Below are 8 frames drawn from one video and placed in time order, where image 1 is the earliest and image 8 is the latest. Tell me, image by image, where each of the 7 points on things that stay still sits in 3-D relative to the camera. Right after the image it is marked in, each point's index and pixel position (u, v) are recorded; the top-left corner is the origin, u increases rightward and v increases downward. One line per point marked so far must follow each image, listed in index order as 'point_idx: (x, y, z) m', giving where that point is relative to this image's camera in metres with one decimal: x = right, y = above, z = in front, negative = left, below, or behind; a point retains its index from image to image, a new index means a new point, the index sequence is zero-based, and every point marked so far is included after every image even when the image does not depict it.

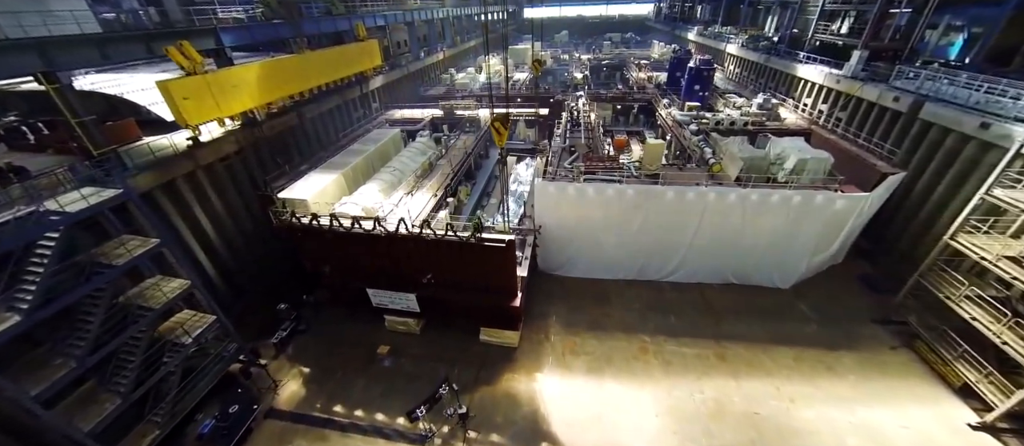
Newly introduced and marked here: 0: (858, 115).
0: (+17.3, +5.4, +17.2) m
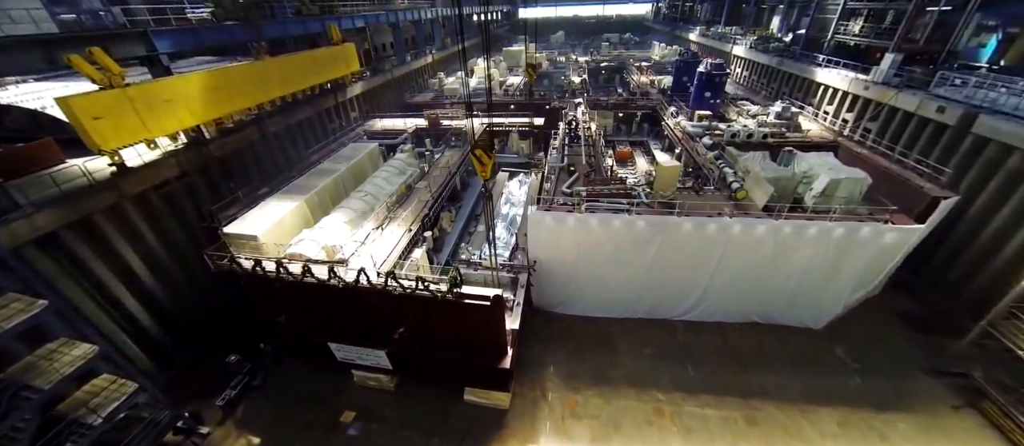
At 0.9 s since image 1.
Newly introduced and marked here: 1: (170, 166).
0: (+16.9, +4.3, +15.3) m
1: (-11.8, +2.0, +11.8) m
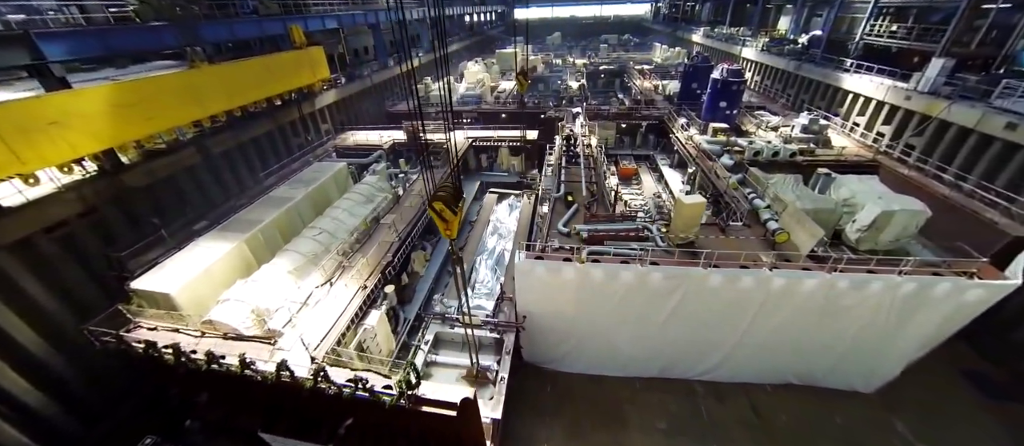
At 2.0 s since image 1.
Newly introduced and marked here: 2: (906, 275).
0: (+16.4, +3.0, +13.1) m
1: (-12.3, +0.6, +9.5) m
2: (+9.3, -1.2, +8.1) m
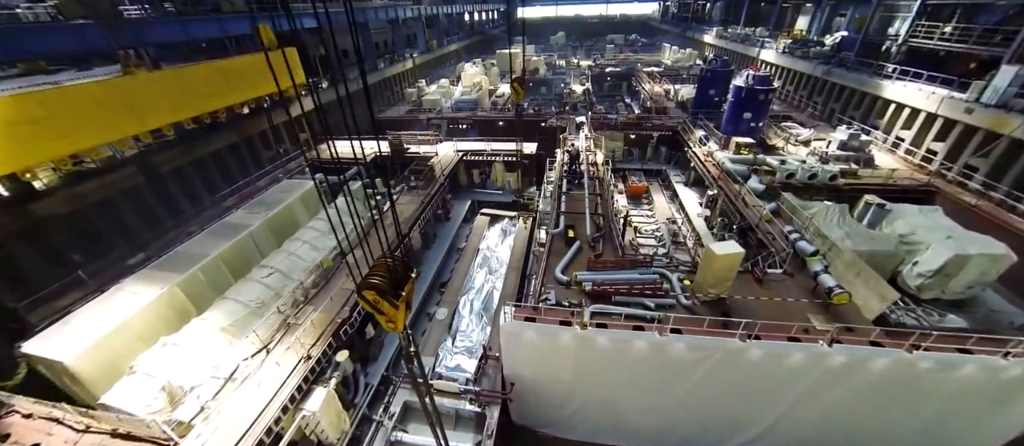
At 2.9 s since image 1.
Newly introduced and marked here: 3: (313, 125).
0: (+16.1, +1.8, +11.0) m
1: (-12.6, -0.4, +7.7) m
2: (+9.0, -2.4, +6.1) m
3: (-10.7, +5.2, +18.4) m
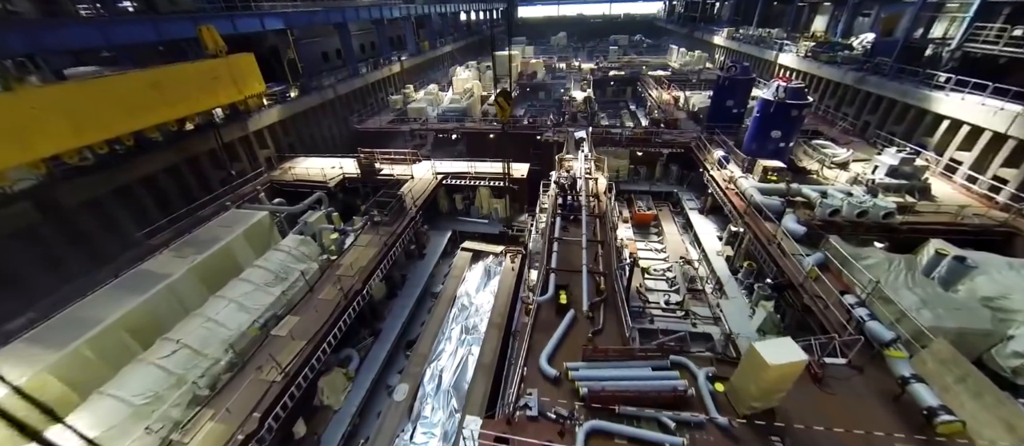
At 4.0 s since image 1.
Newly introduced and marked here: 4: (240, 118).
0: (+15.6, +0.4, +8.8) m
1: (-13.1, -1.7, +5.7) m
2: (+8.4, -3.7, +3.9) m
3: (-11.2, +4.0, +16.3) m
4: (-11.4, +4.4, +14.3) m
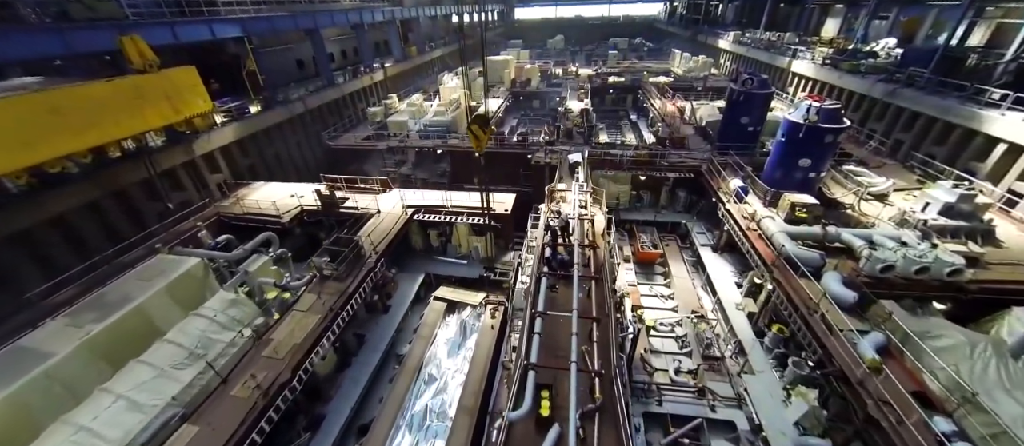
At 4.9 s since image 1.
0: (+15.1, -0.9, +6.9) m
1: (-13.7, -3.0, +3.8) m
2: (+7.8, -5.1, +2.1) m
3: (-11.7, +2.6, +14.5) m
4: (-11.9, +3.0, +12.4) m
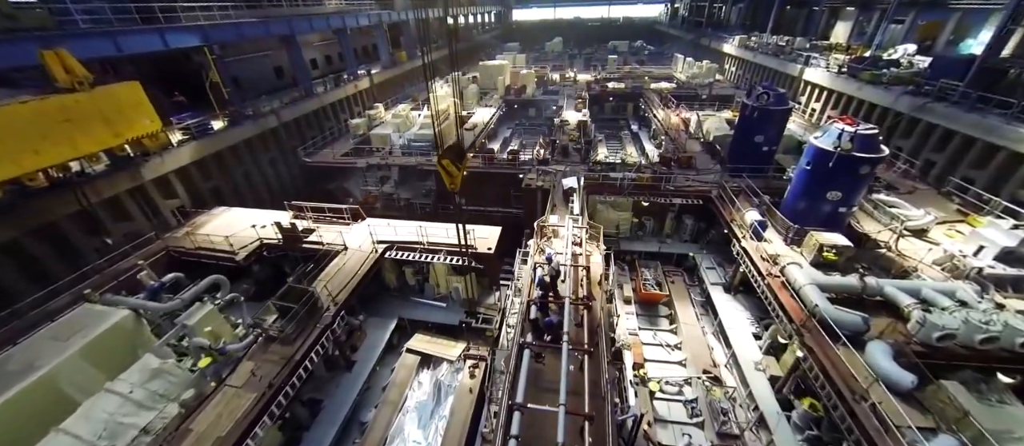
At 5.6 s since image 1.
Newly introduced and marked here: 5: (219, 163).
0: (+14.6, -2.0, +5.5) m
1: (-14.1, -4.1, +2.4) m
2: (+7.4, -6.2, +0.7) m
3: (-12.2, +1.5, +13.1) m
4: (-12.4, +1.9, +11.0) m
5: (-11.9, +2.4, +13.9) m
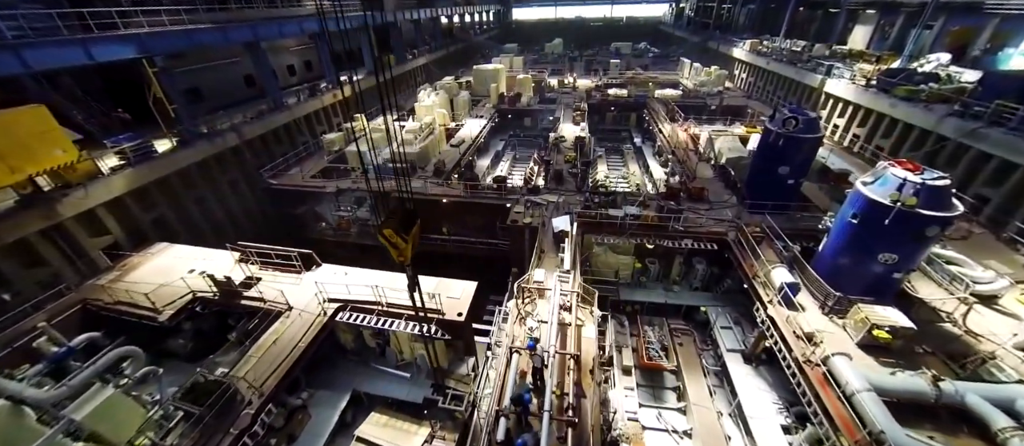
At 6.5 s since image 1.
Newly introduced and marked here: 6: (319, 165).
0: (+14.0, -3.5, +3.8) m
1: (-14.8, -5.5, +0.8) m
2: (+6.8, -7.6, -1.0) m
3: (-12.7, +0.2, +11.4) m
4: (-12.9, +0.6, +9.4) m
5: (-12.4, +1.2, +12.2) m
6: (-9.1, +2.8, +16.1) m
